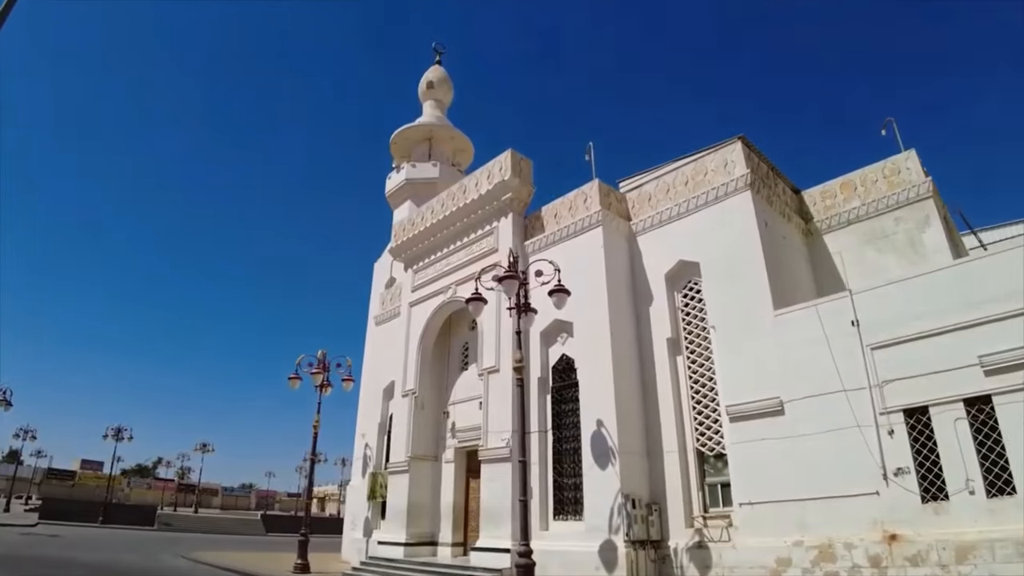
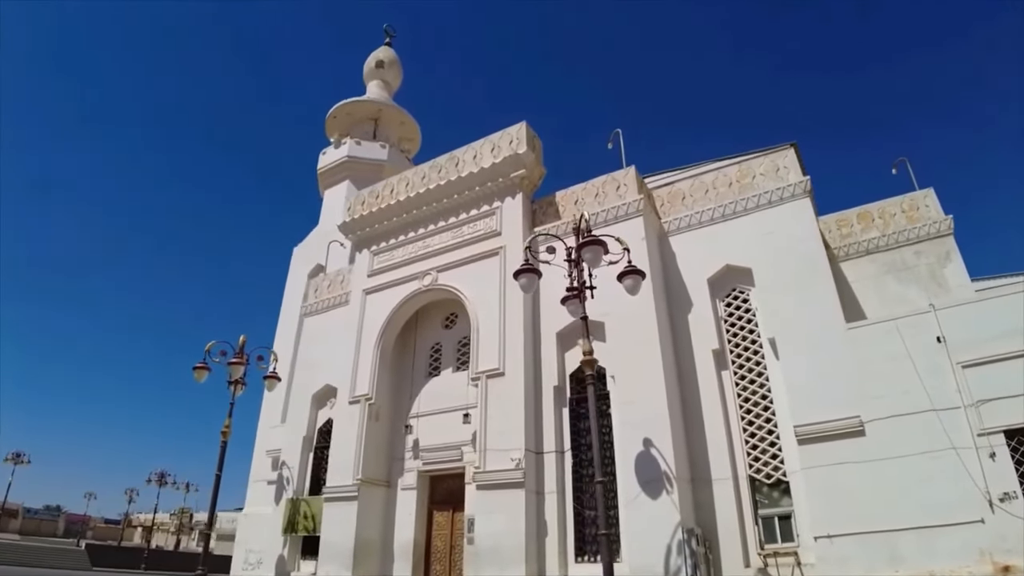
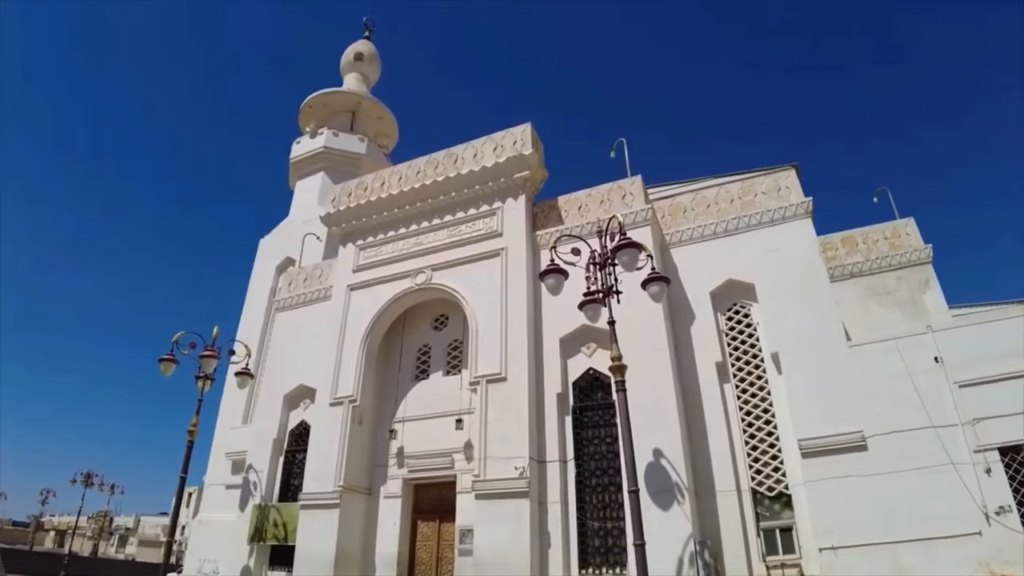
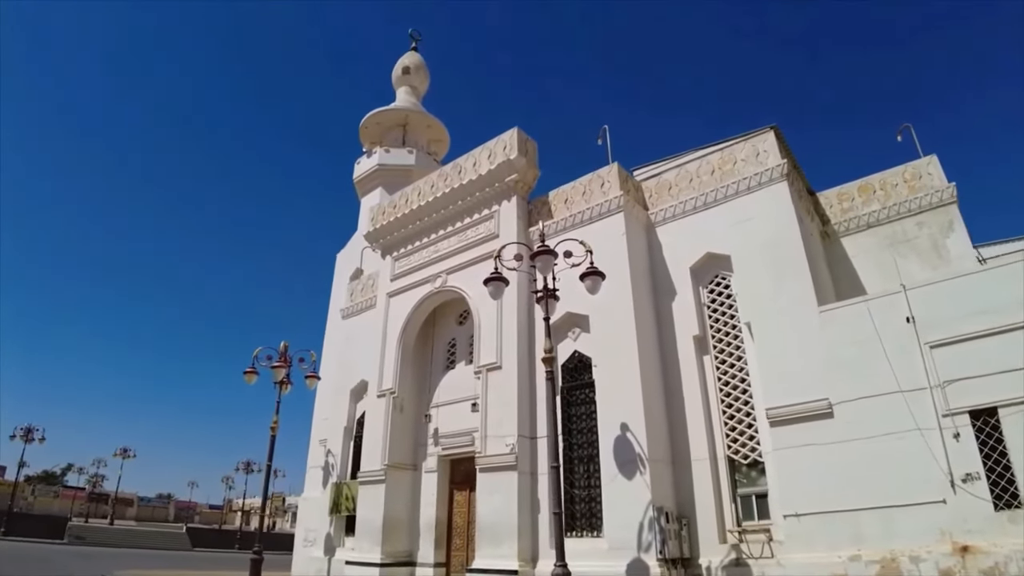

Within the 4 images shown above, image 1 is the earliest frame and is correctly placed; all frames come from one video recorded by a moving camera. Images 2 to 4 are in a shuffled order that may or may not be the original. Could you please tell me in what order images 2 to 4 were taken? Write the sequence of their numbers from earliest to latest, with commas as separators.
4, 2, 3
